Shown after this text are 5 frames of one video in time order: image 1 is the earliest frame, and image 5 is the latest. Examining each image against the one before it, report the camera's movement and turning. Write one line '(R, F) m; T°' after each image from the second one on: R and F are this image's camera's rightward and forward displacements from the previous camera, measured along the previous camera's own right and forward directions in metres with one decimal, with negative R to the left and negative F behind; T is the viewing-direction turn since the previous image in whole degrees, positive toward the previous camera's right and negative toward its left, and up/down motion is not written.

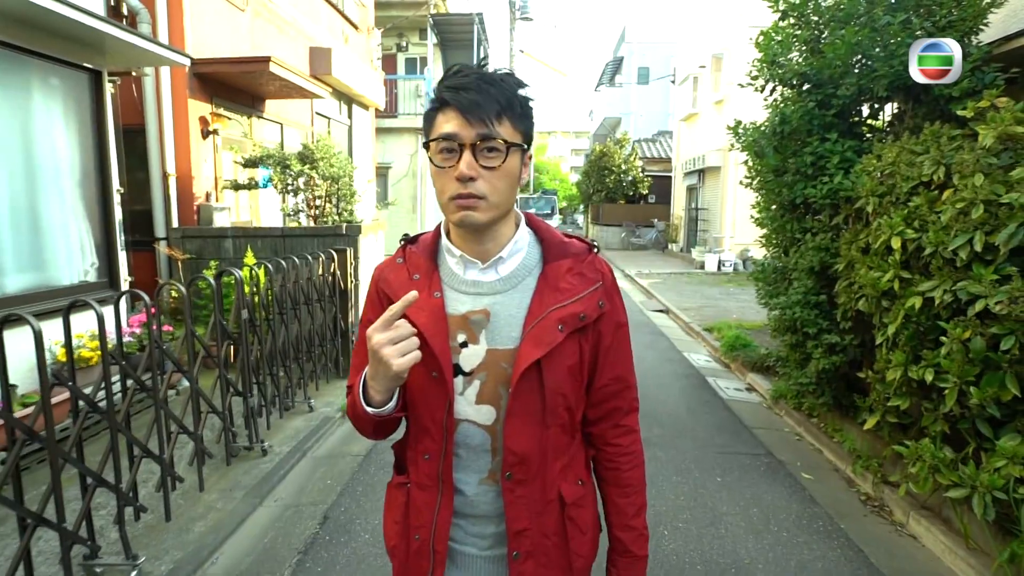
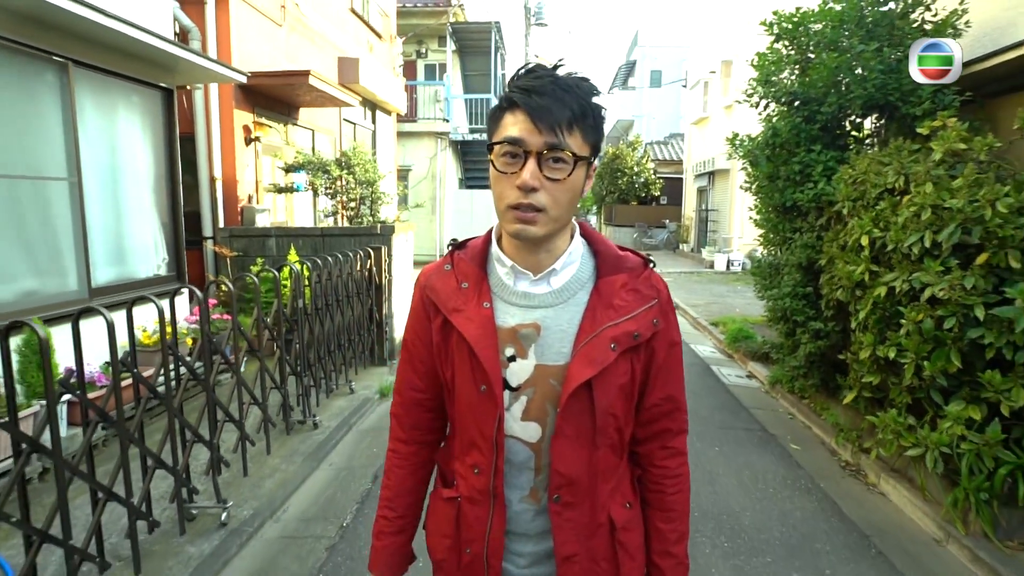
(-0.1, -0.6) m; -1°
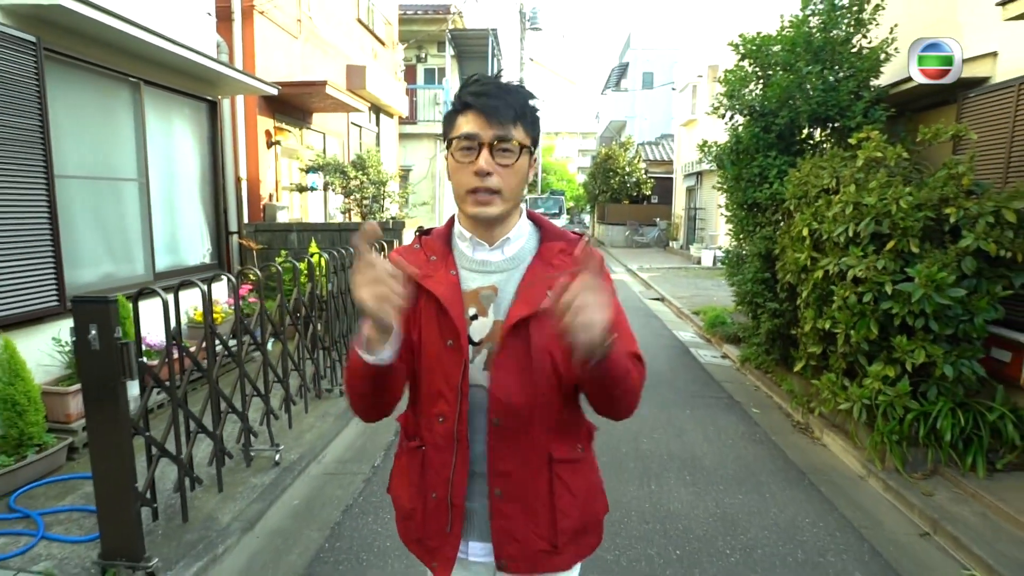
(-0.1, -0.8) m; +1°
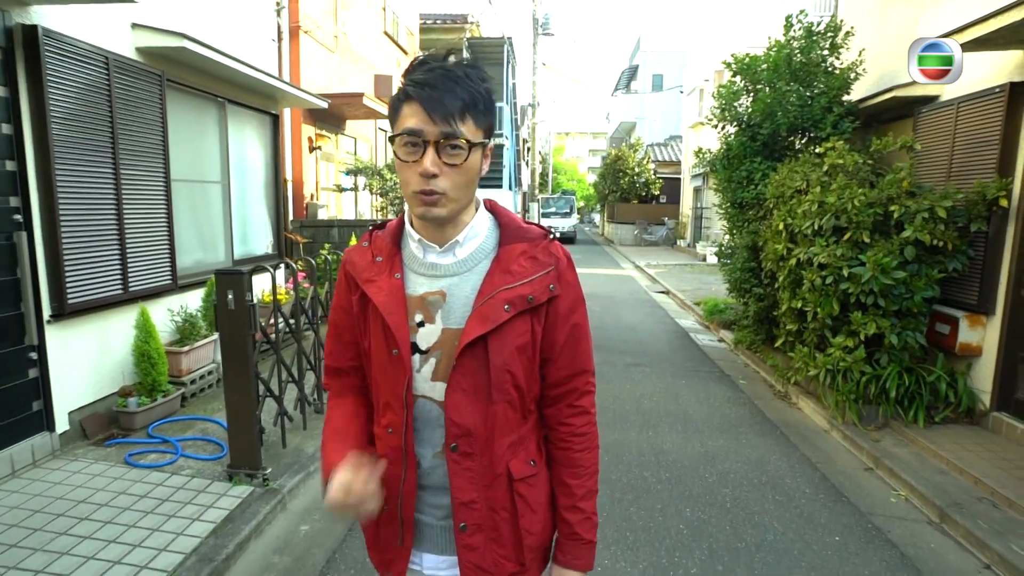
(-0.1, -0.9) m; -1°
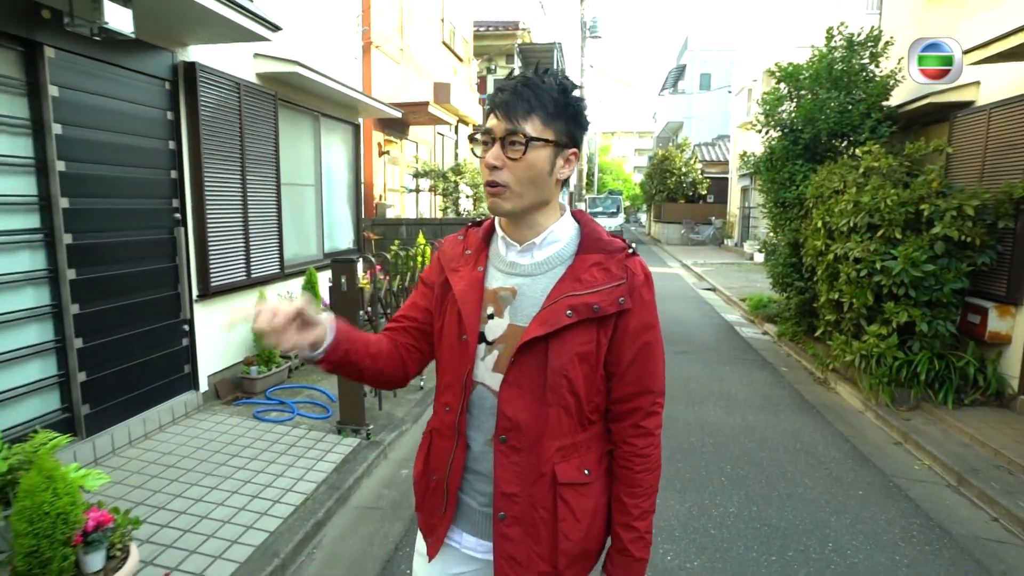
(-0.2, -0.7) m; -4°
